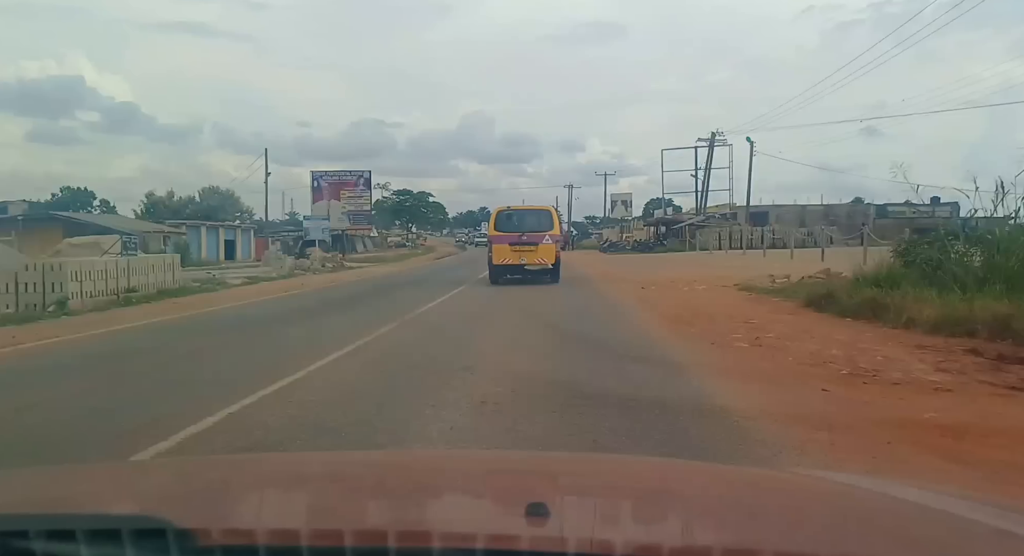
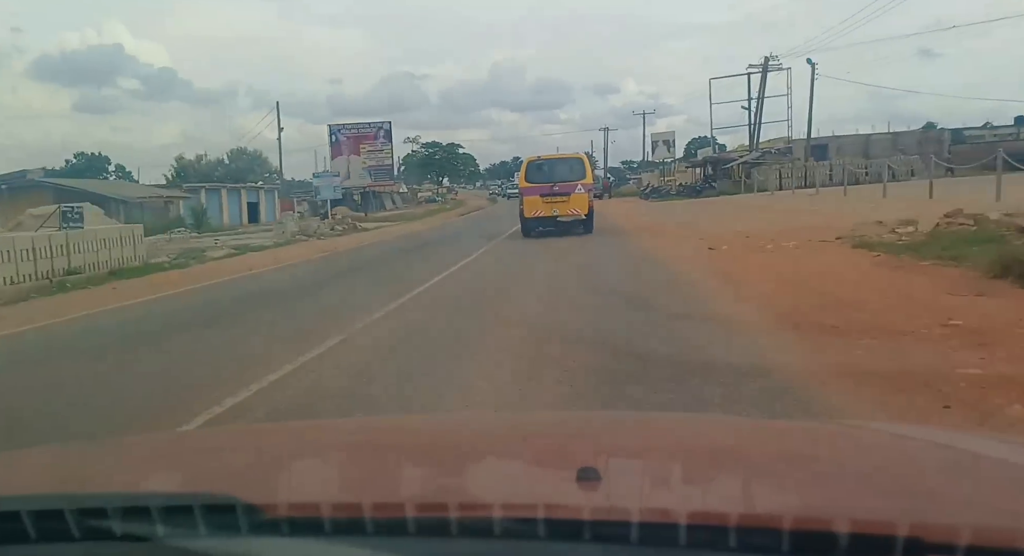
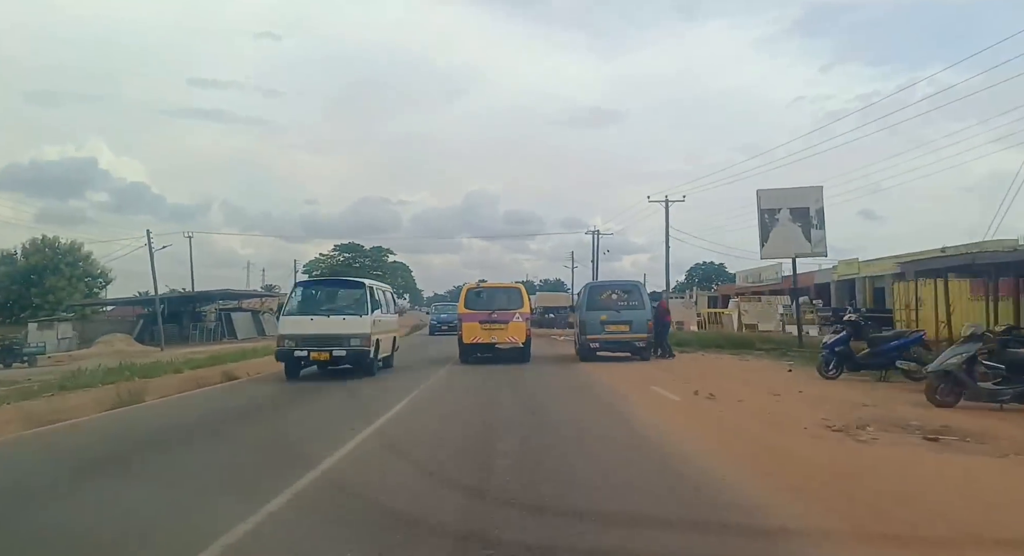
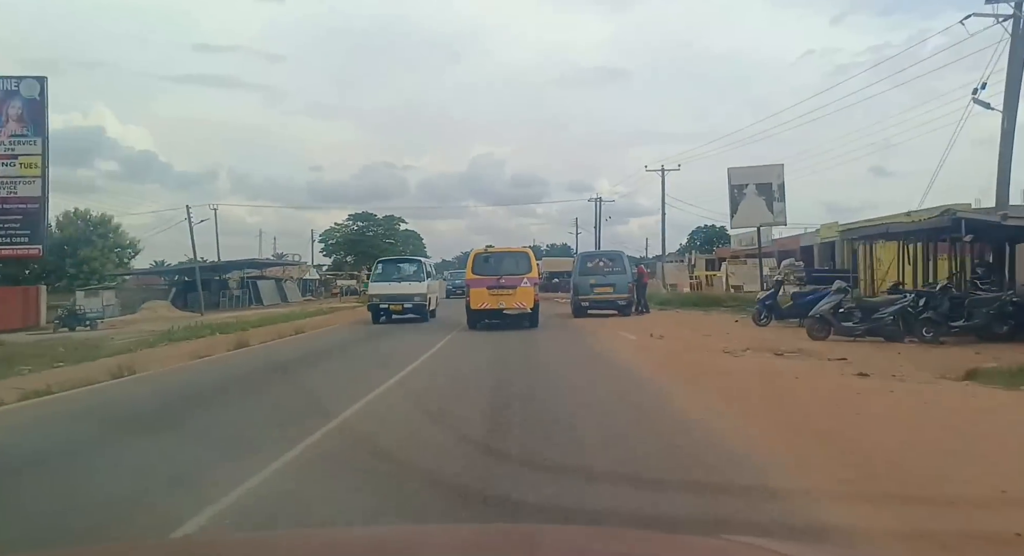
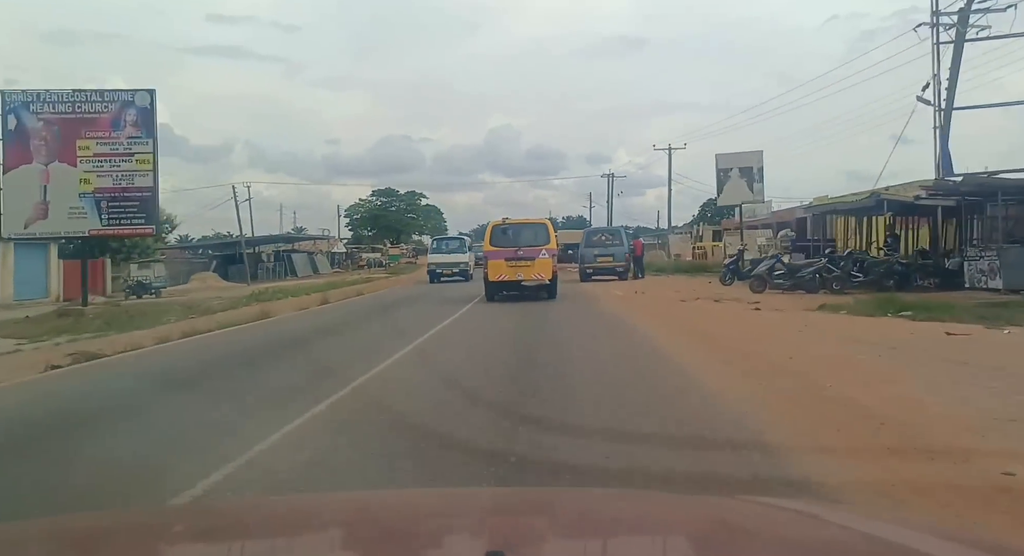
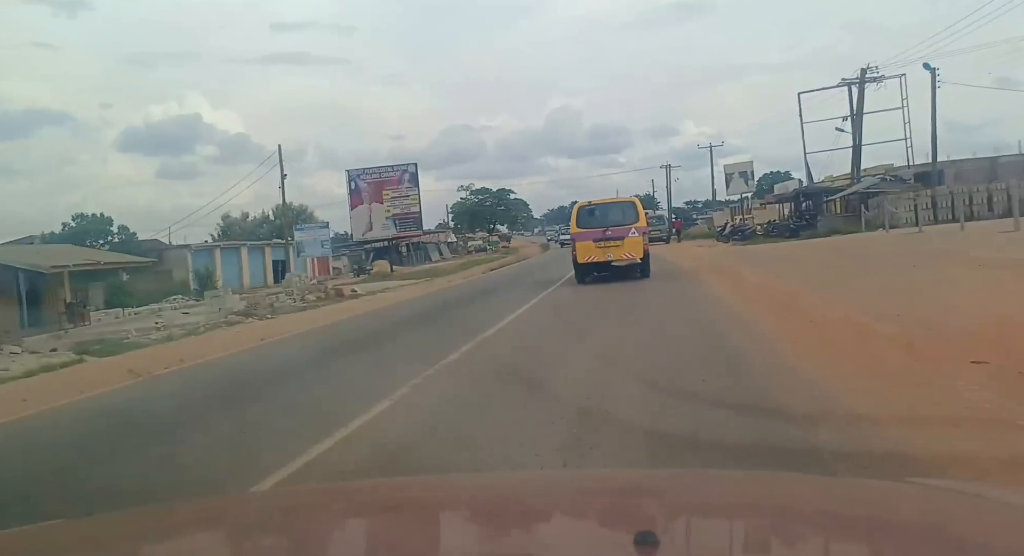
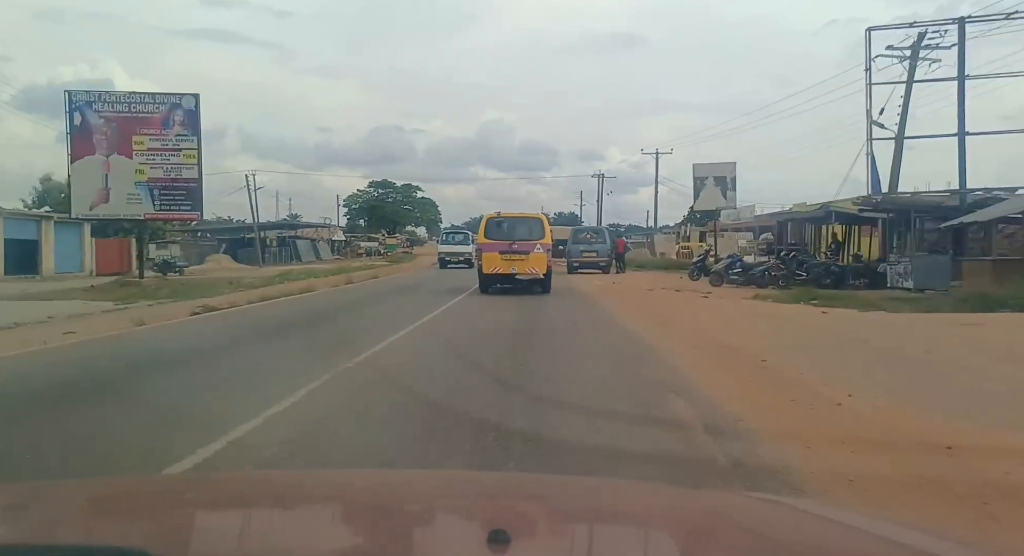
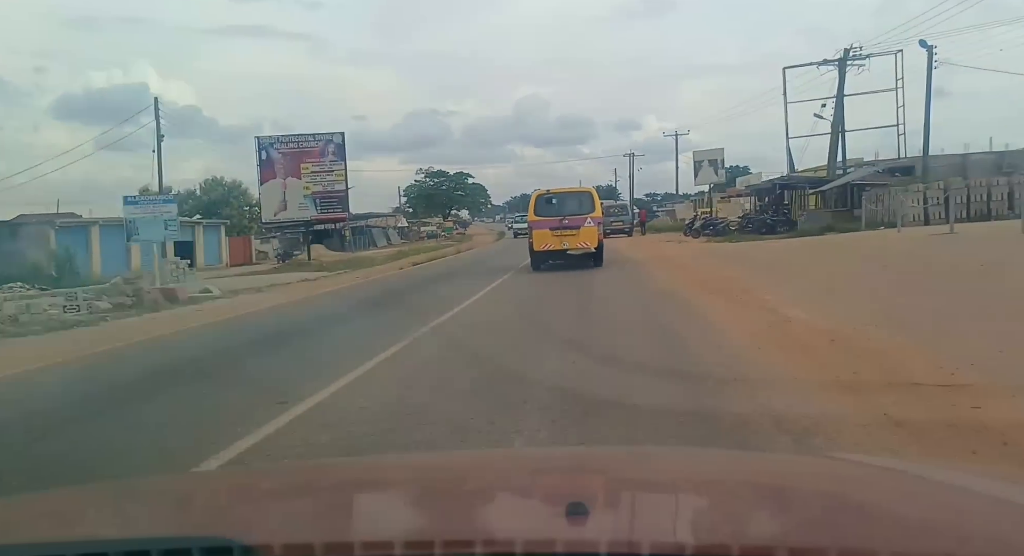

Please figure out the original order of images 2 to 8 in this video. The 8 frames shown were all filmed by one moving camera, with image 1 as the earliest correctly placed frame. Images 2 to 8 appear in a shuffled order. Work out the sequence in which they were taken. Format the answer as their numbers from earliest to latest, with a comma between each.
2, 6, 8, 7, 5, 4, 3
